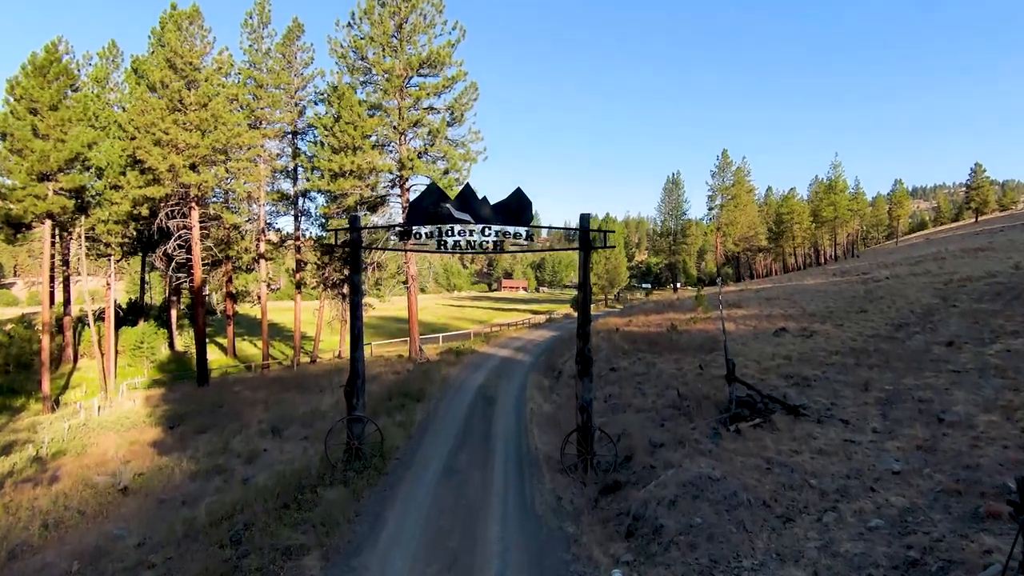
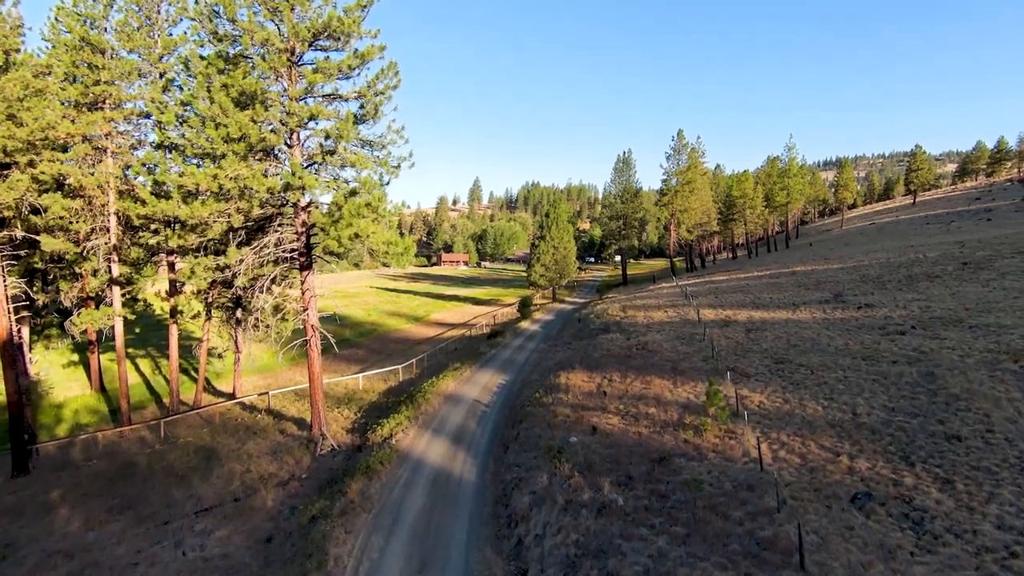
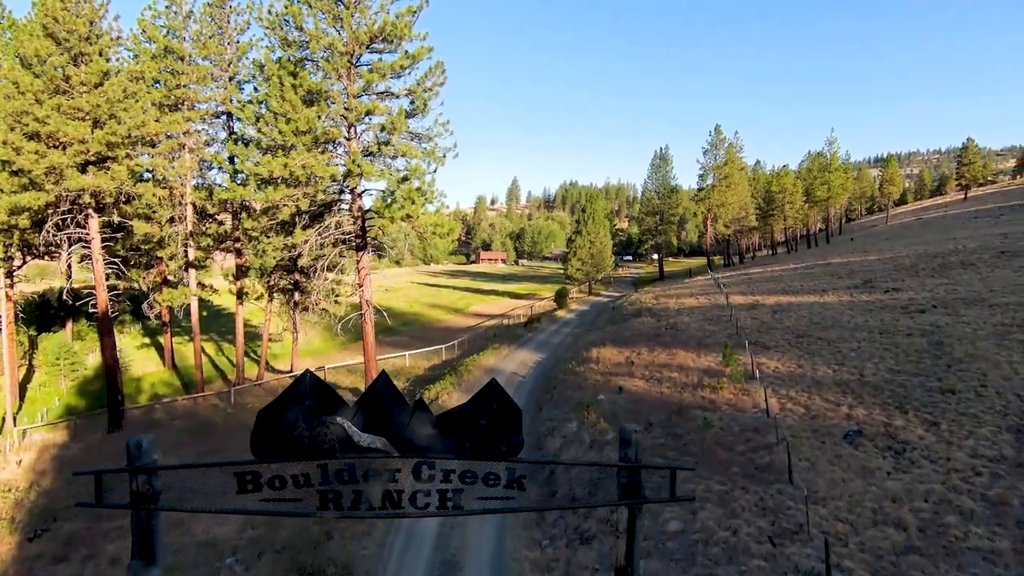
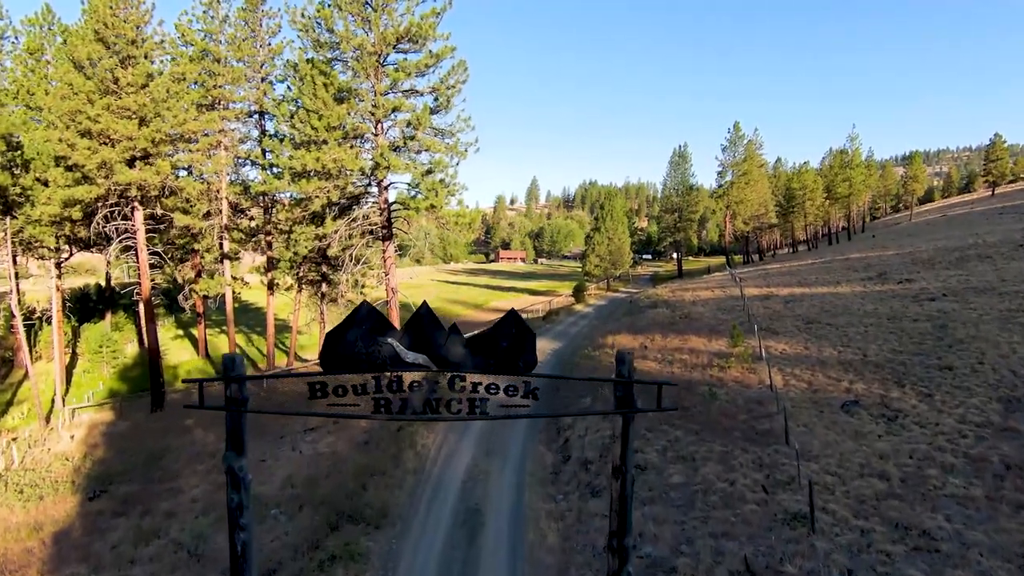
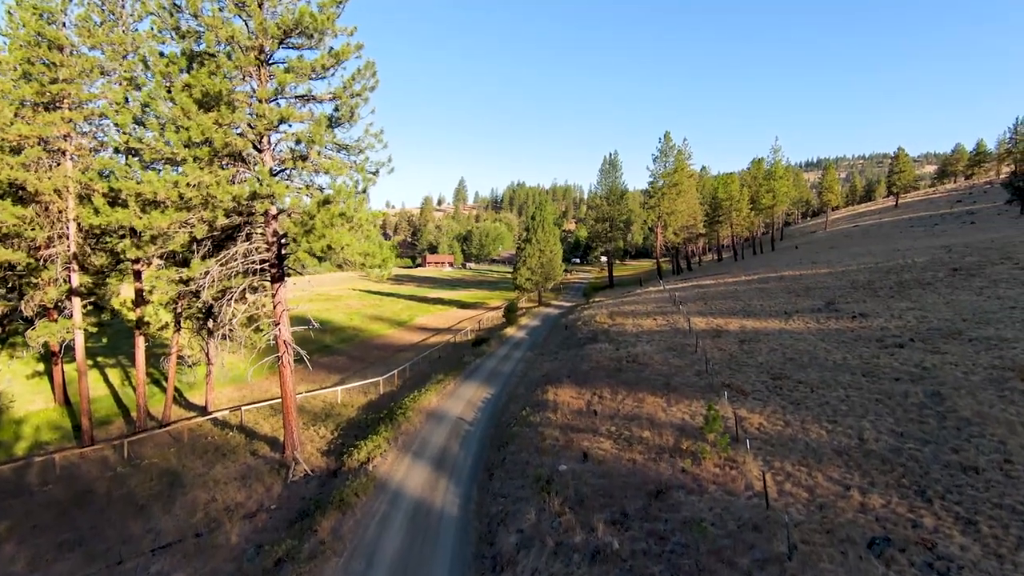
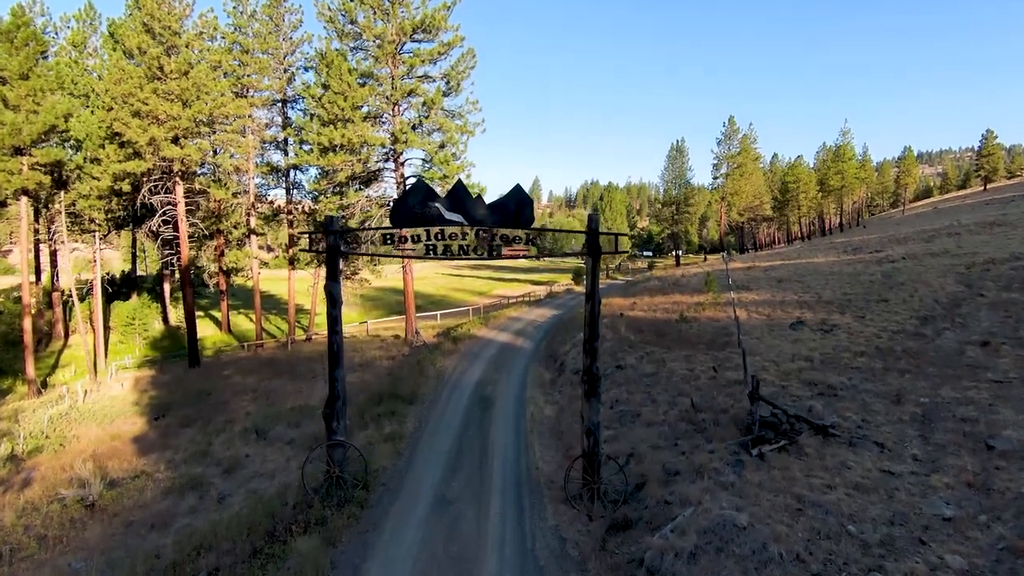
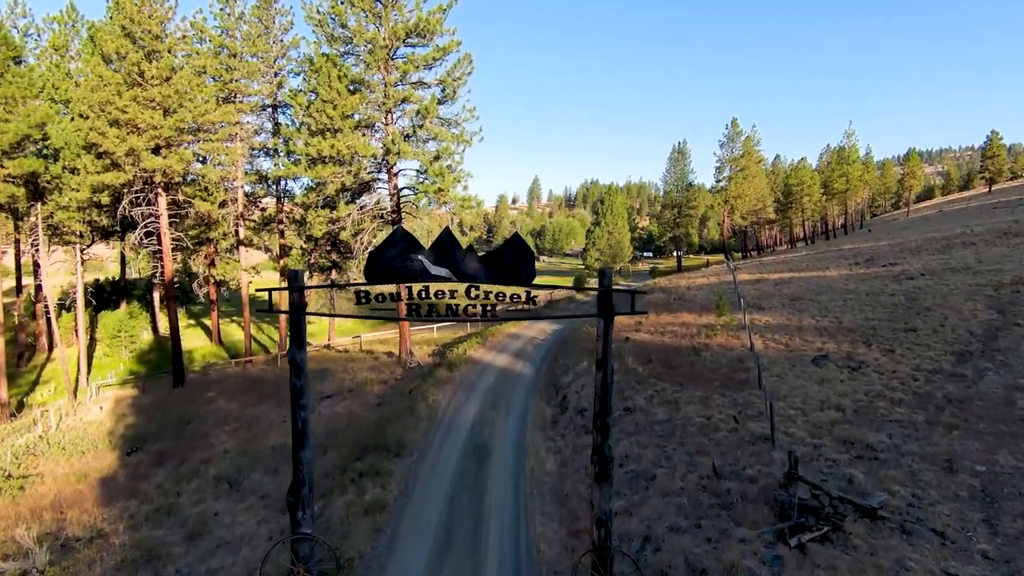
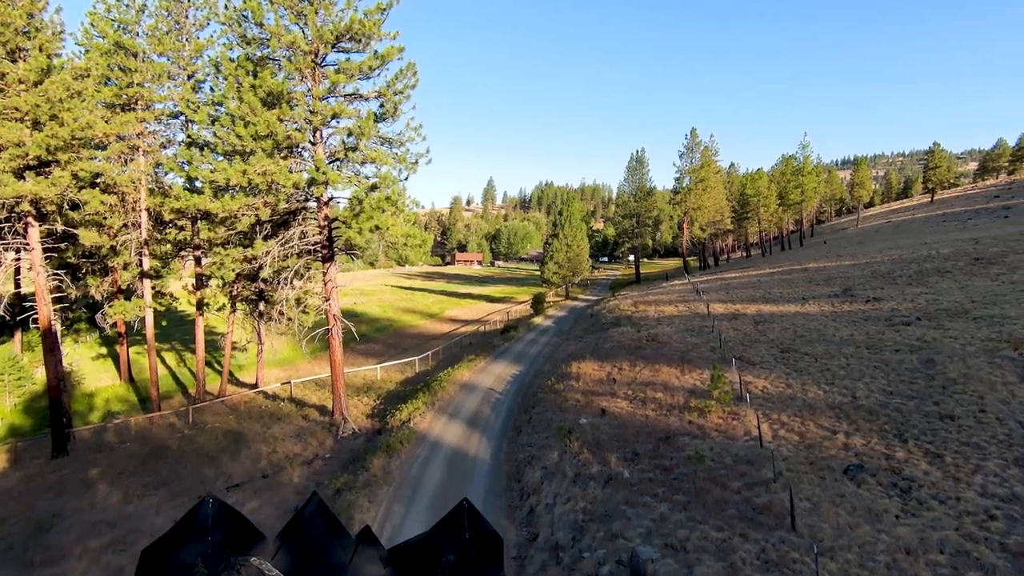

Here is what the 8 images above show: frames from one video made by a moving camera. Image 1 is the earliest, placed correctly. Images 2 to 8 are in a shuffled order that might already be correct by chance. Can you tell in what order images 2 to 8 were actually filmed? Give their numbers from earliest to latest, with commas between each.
6, 7, 4, 3, 8, 2, 5
